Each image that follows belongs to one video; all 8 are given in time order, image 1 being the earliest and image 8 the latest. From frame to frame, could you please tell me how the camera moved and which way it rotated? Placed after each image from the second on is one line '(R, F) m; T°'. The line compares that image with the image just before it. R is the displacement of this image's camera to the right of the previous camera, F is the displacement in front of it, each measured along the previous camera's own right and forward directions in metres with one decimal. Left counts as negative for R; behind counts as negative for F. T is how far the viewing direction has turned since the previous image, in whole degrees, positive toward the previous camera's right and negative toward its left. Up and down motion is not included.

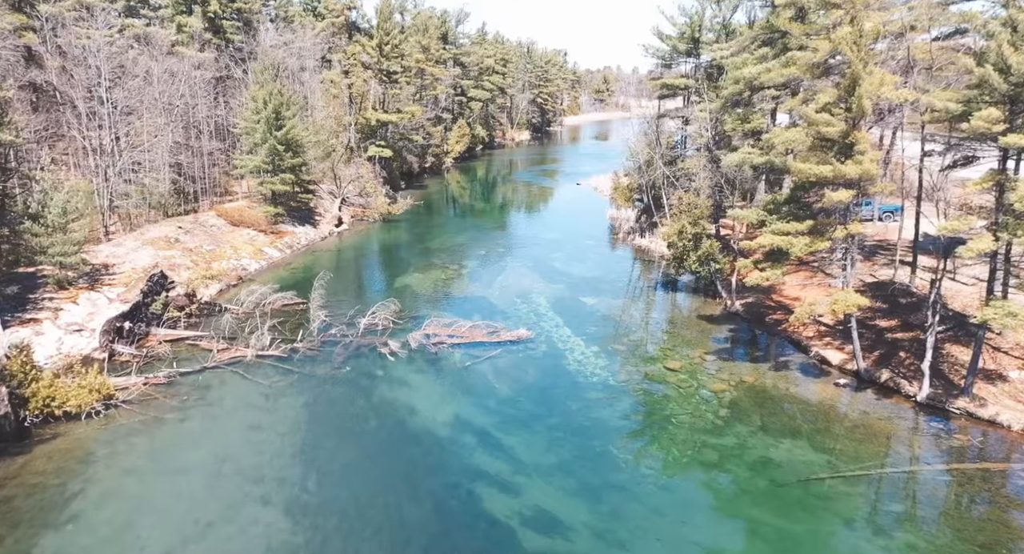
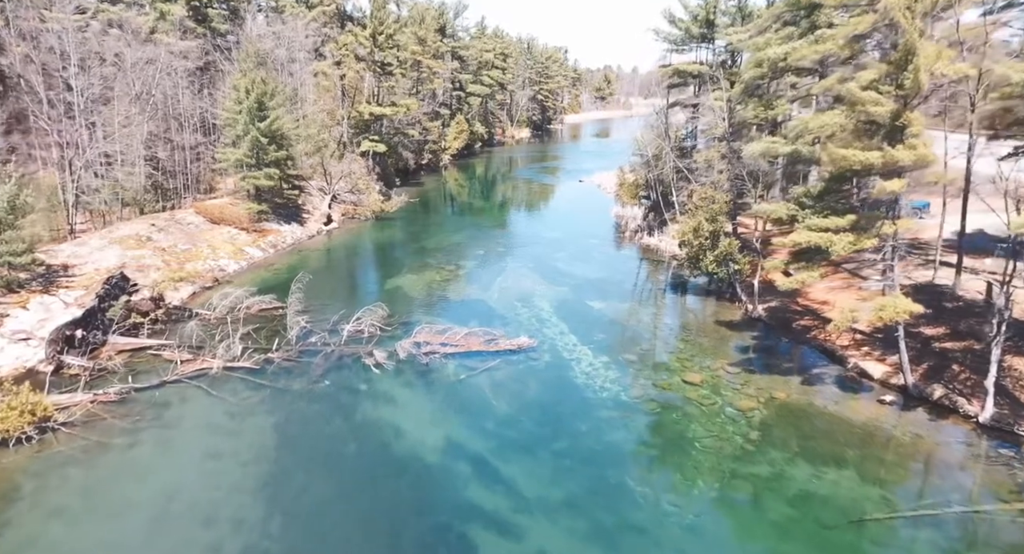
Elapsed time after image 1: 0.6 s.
(0.0, +2.1) m; 0°
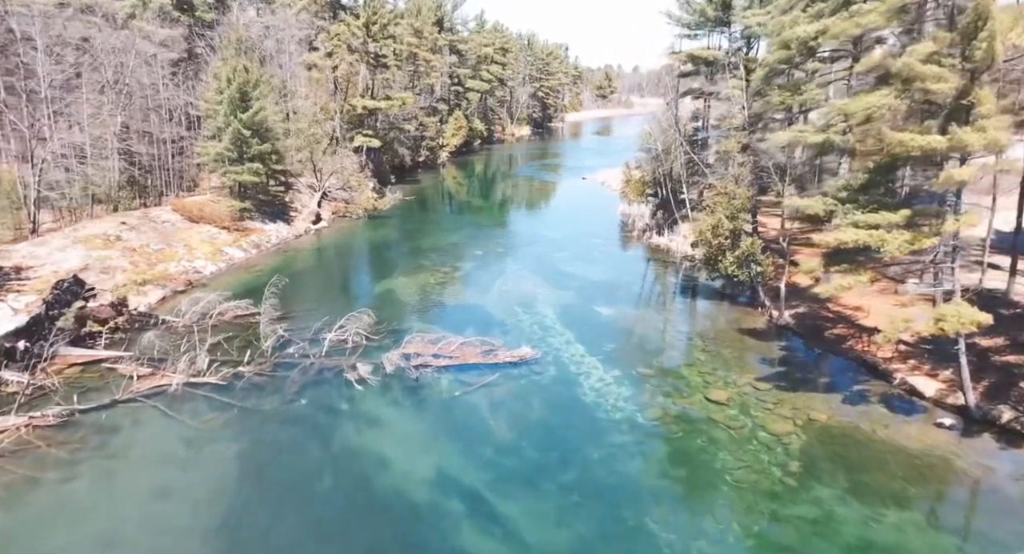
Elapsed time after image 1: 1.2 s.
(0.0, +2.0) m; 0°
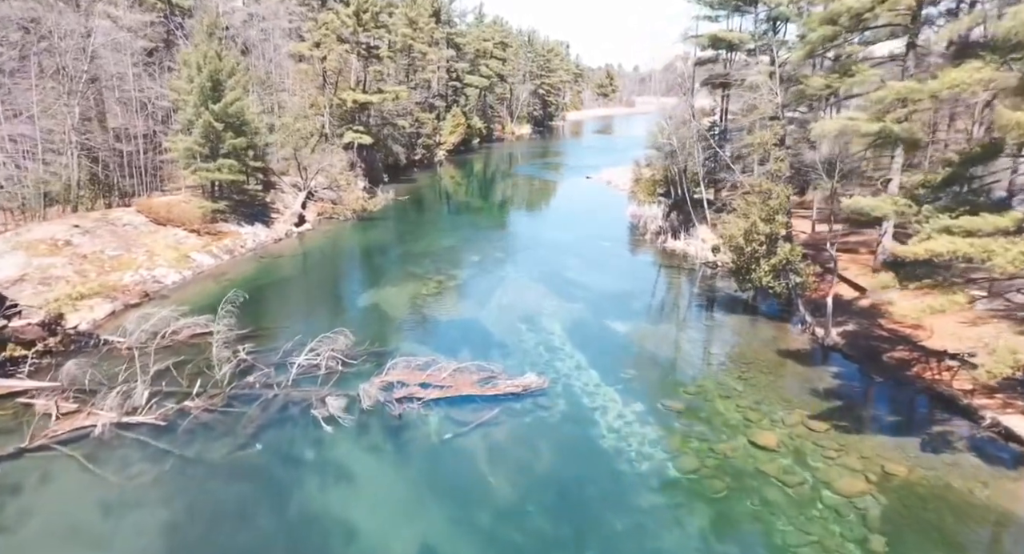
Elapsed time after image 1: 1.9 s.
(-0.1, +2.8) m; 0°
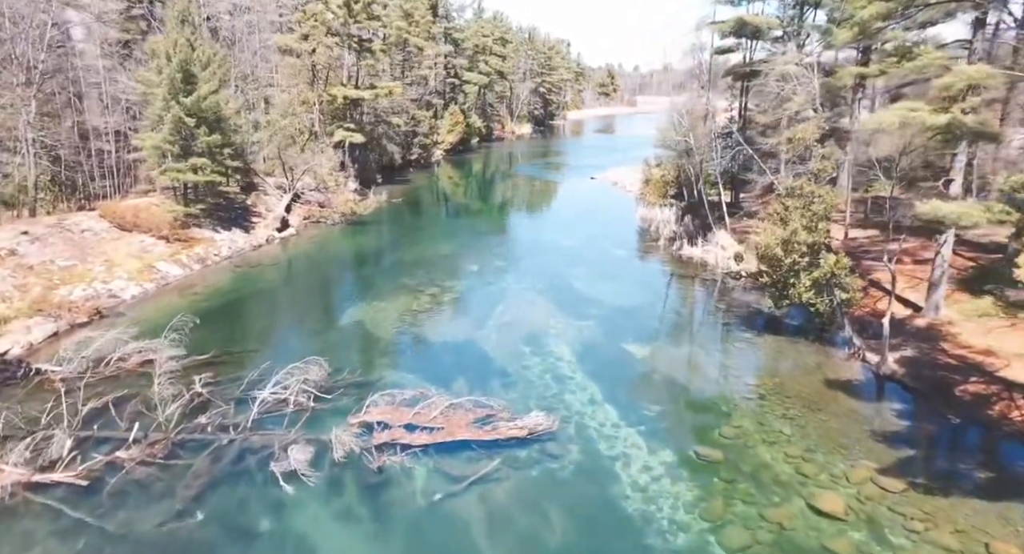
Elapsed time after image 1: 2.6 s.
(-0.1, +2.4) m; 0°
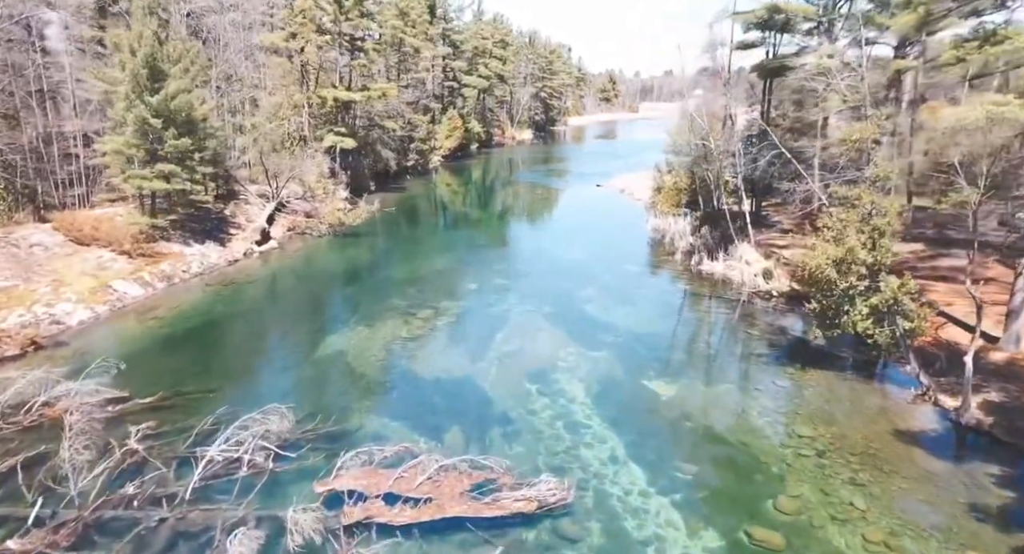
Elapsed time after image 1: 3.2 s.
(-0.1, +2.4) m; 0°
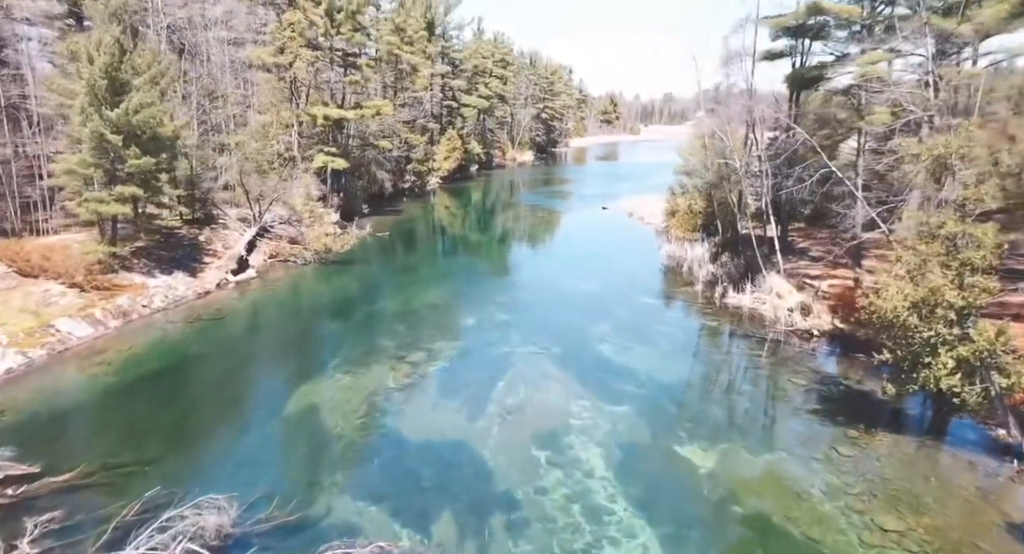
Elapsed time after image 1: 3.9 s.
(-0.1, +2.4) m; 0°
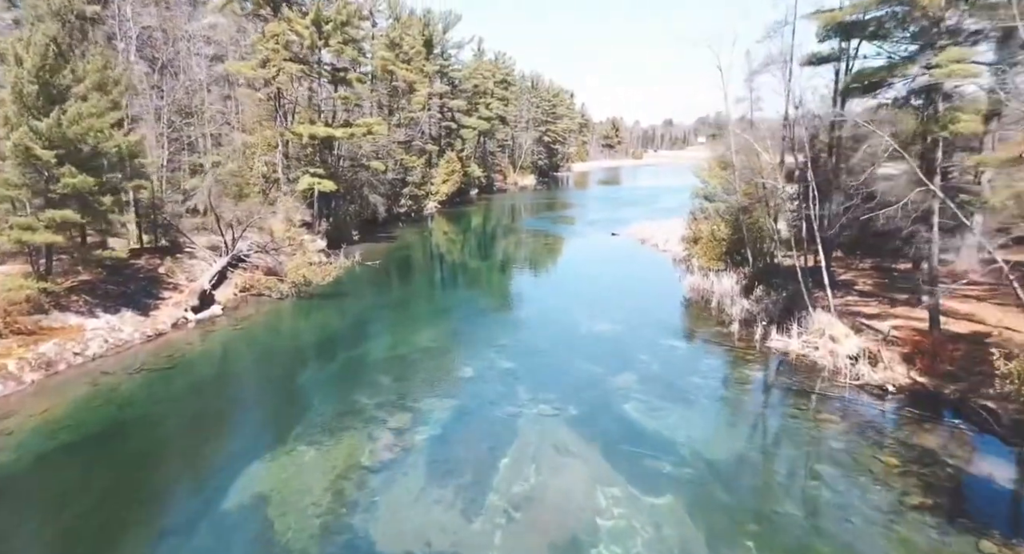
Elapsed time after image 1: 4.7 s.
(-0.2, +3.1) m; 0°
